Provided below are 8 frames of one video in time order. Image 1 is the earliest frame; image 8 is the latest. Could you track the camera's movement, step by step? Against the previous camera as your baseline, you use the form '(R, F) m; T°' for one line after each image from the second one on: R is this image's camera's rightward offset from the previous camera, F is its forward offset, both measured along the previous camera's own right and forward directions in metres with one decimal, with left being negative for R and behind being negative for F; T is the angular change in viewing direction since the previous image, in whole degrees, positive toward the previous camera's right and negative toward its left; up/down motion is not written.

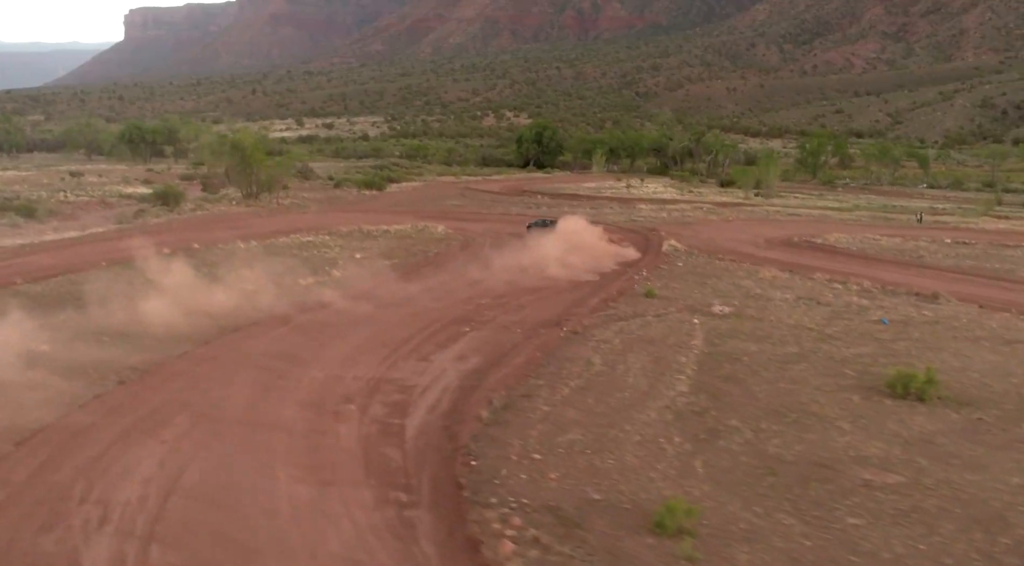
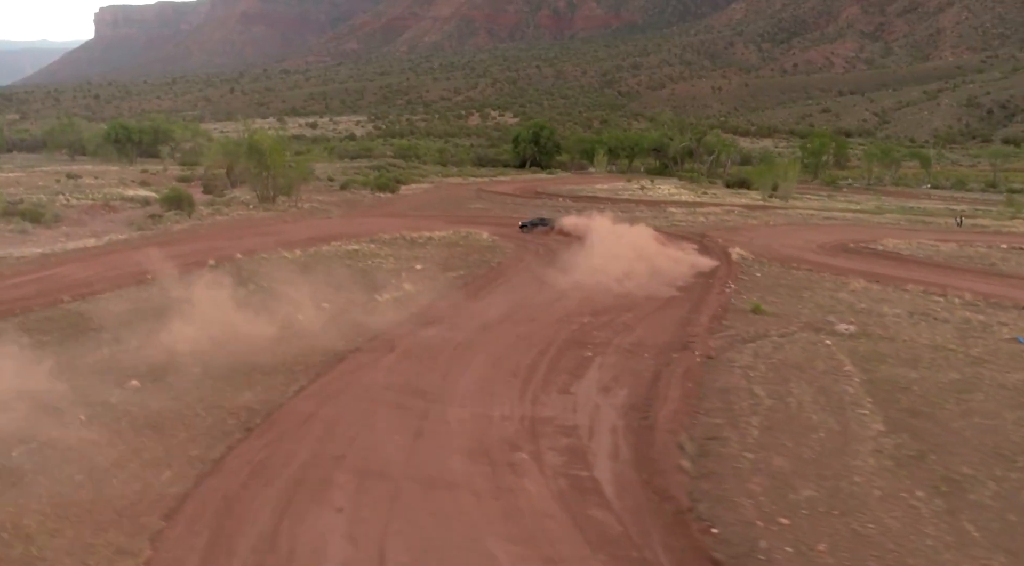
(-2.9, +1.5) m; +2°
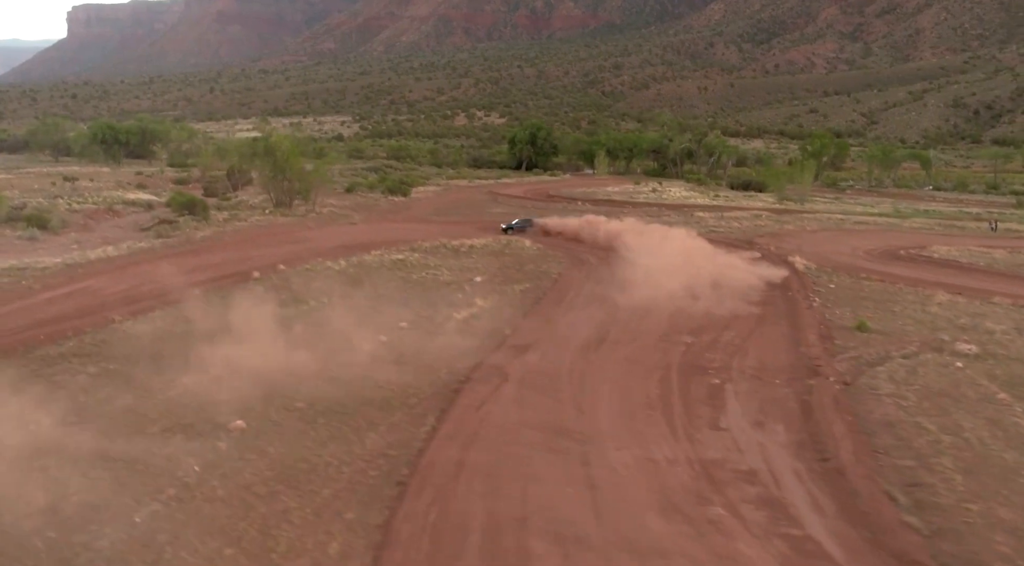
(-2.5, +1.3) m; +1°
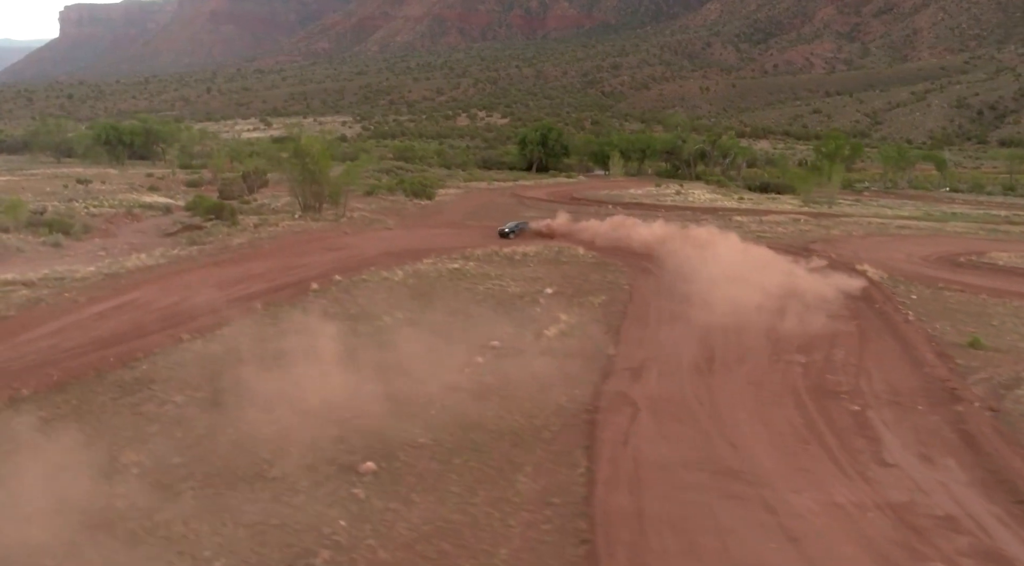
(-2.1, +1.1) m; 0°
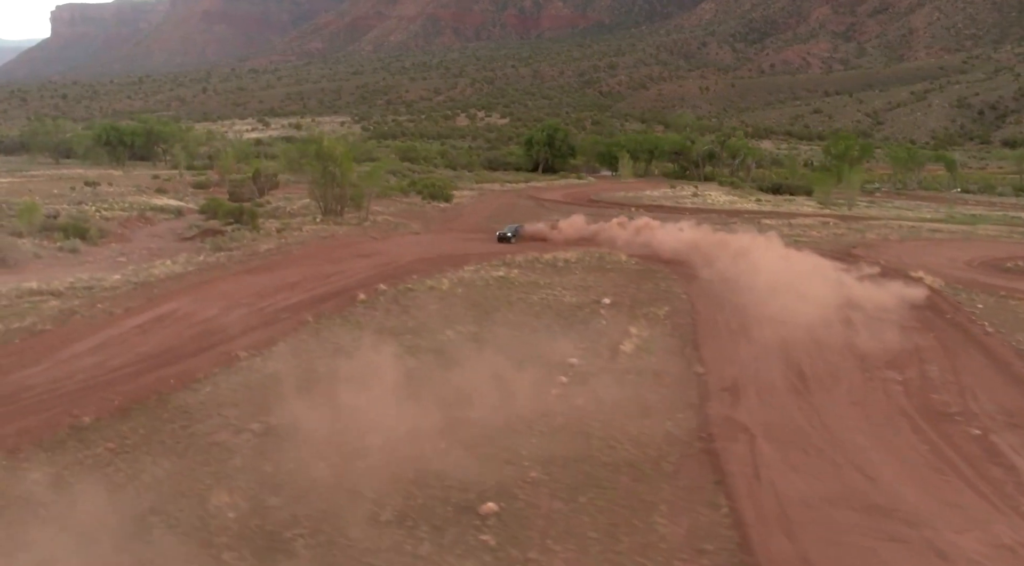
(-1.6, +0.9) m; 0°
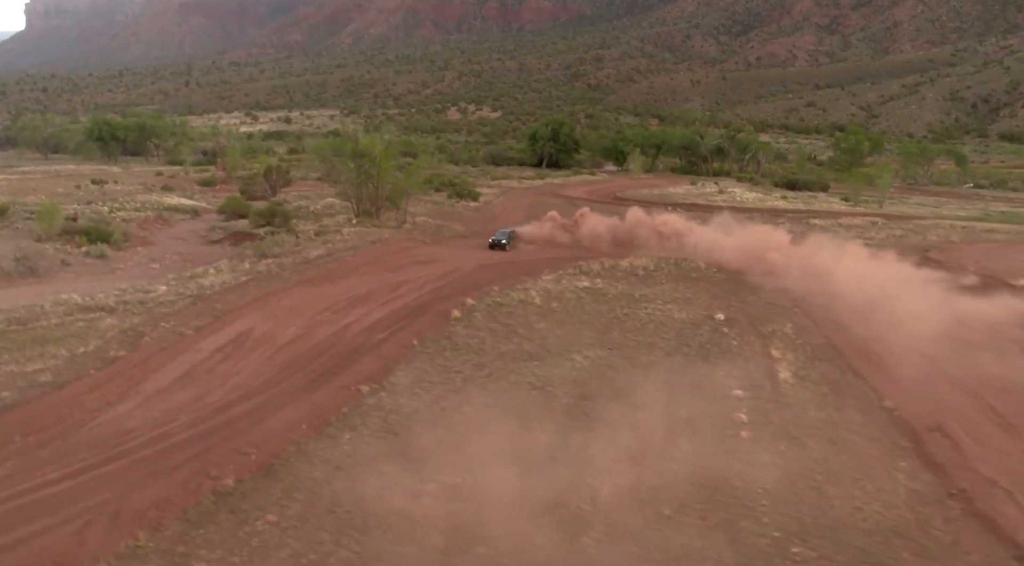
(-2.9, +1.7) m; +1°
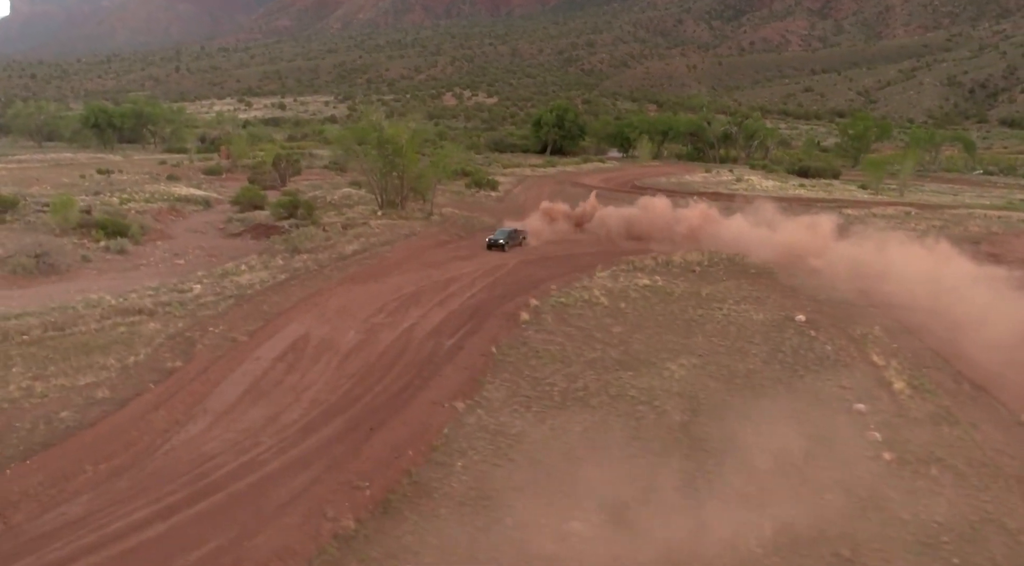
(-1.7, +1.0) m; +1°
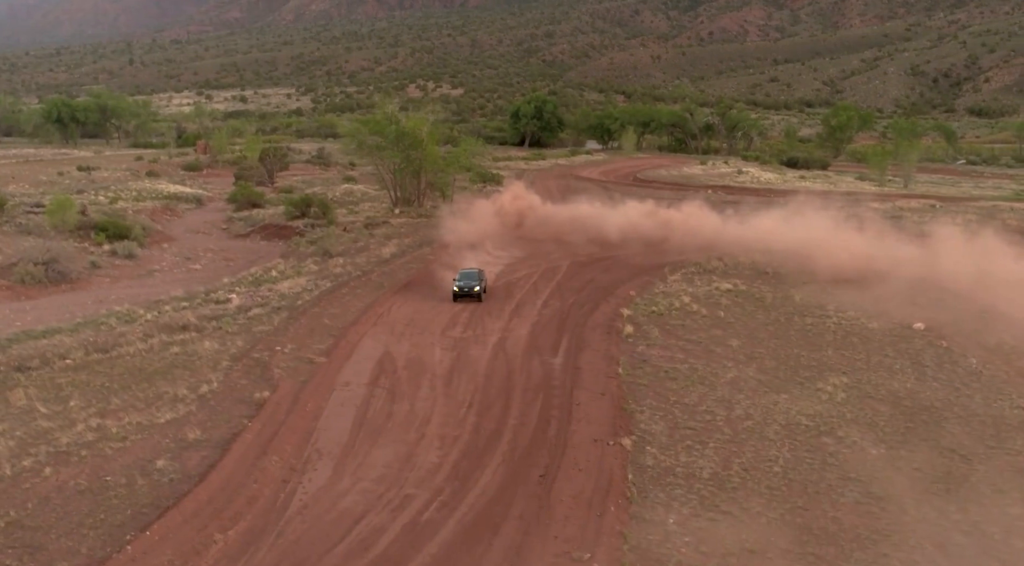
(-2.8, +1.6) m; +3°
